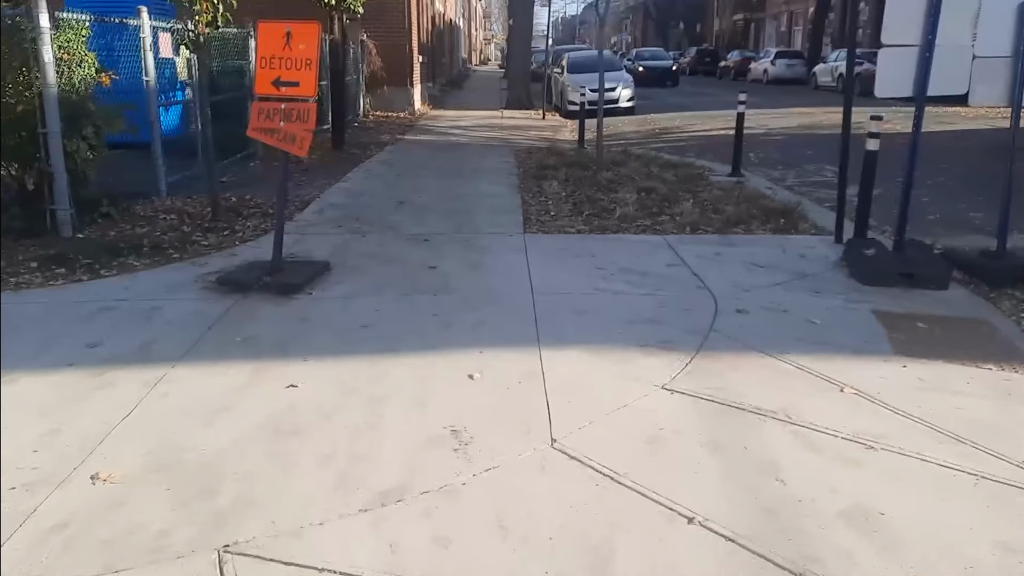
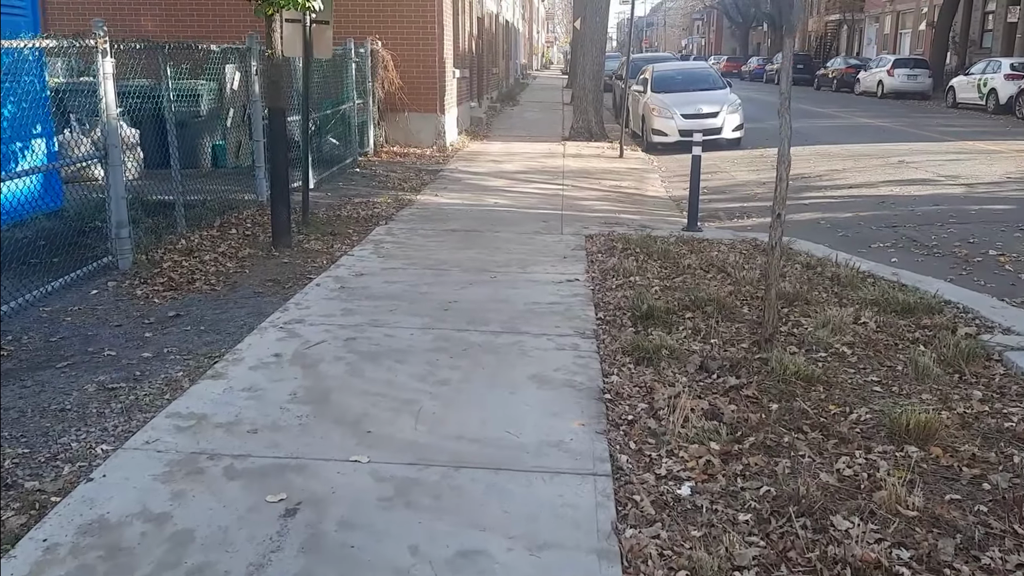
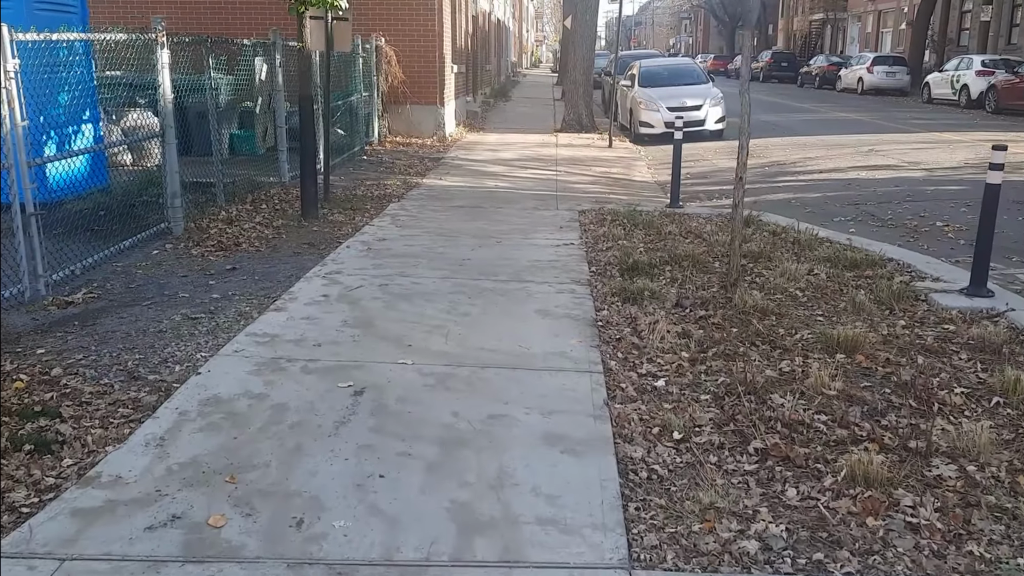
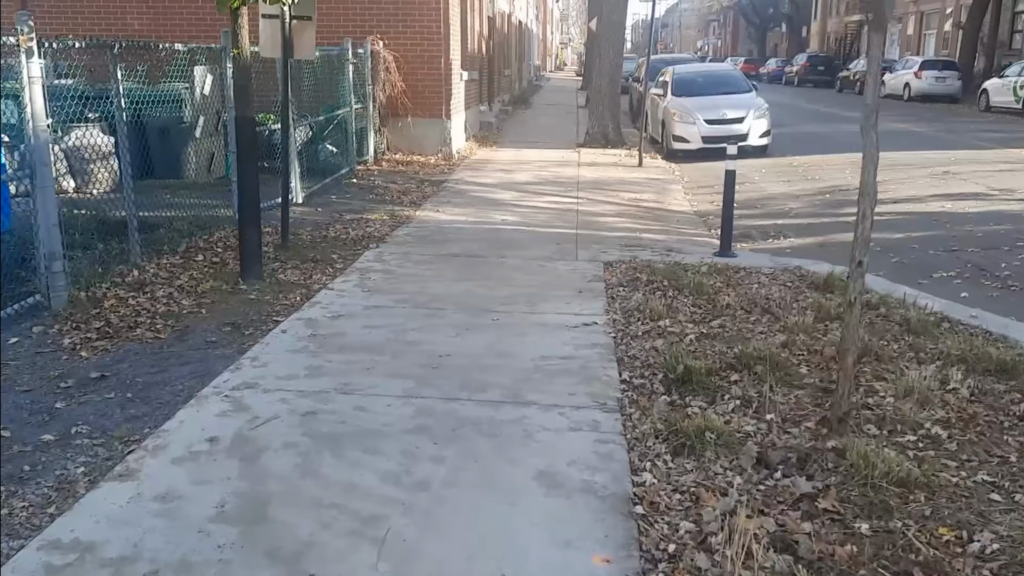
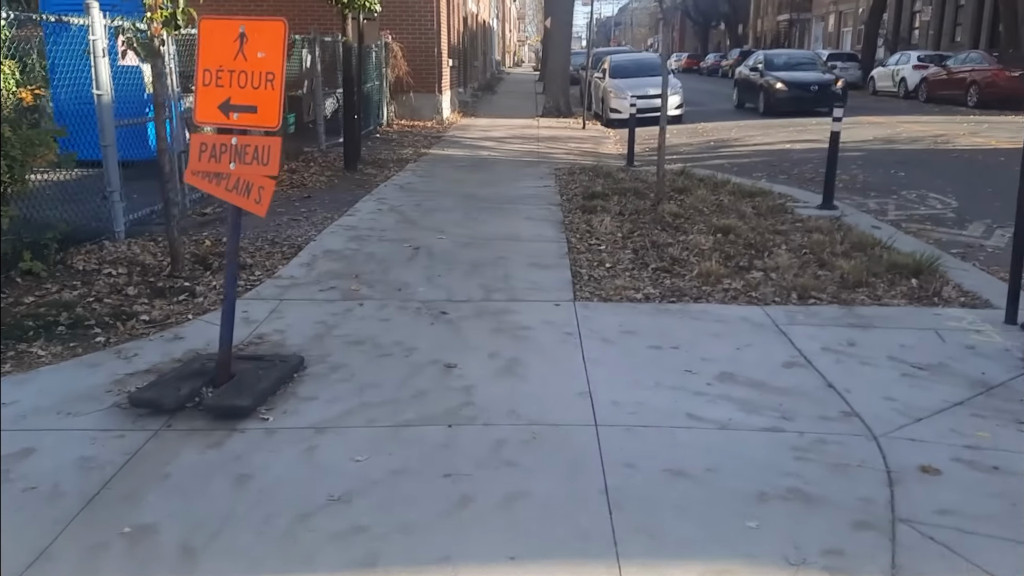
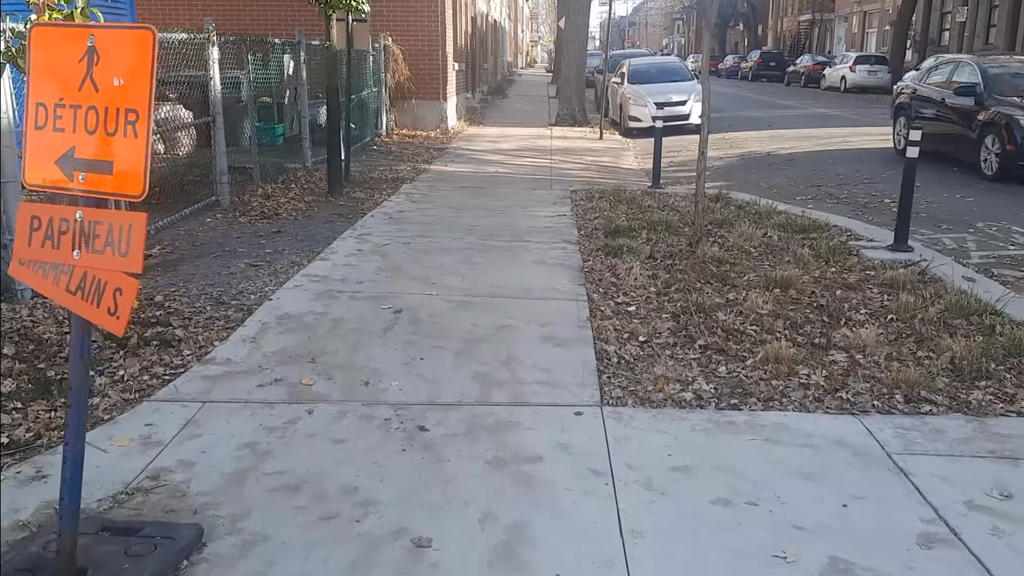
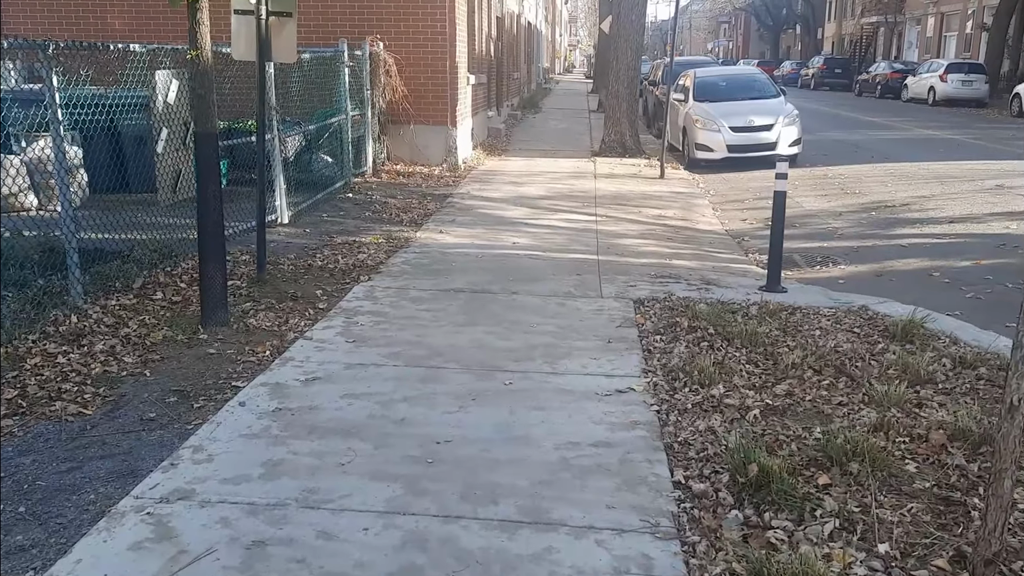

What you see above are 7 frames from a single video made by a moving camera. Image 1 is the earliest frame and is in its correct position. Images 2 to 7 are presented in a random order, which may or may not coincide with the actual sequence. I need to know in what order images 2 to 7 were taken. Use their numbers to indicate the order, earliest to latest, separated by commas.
5, 6, 3, 2, 4, 7
